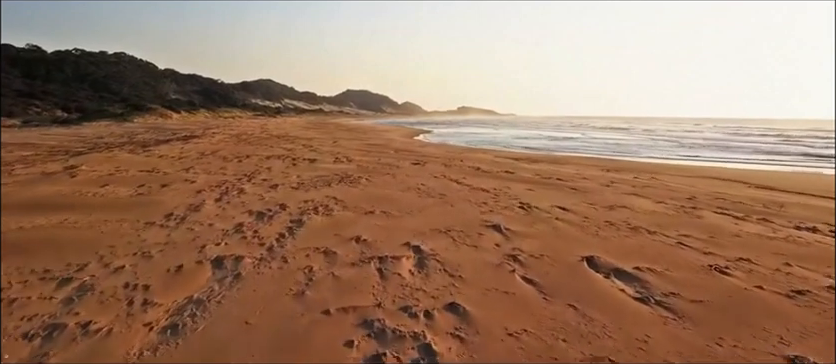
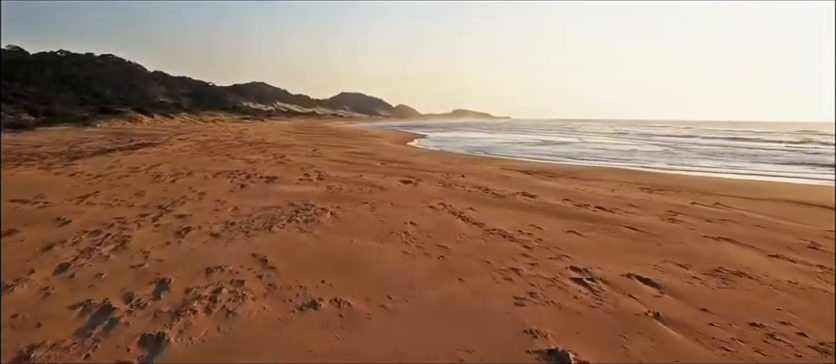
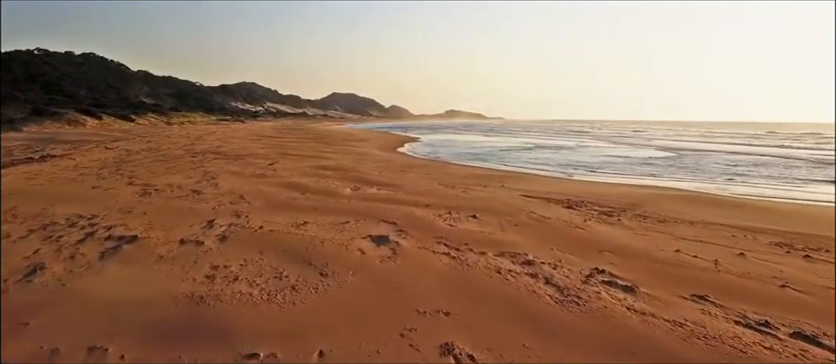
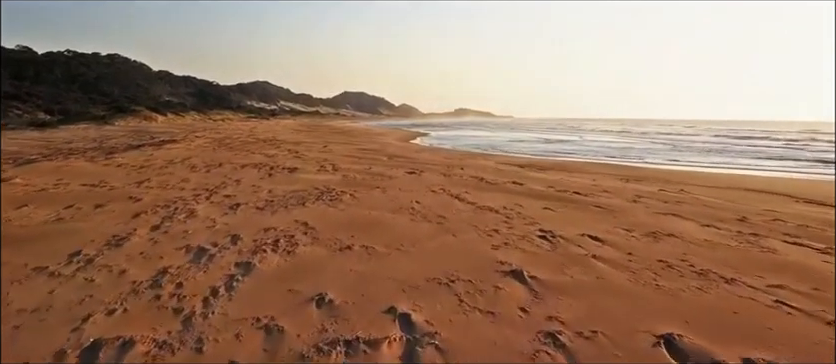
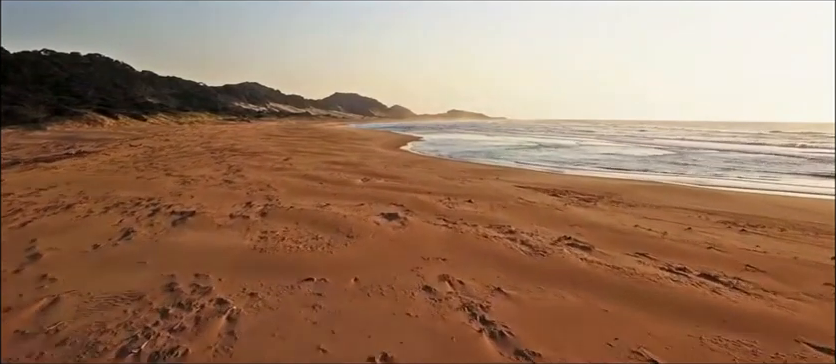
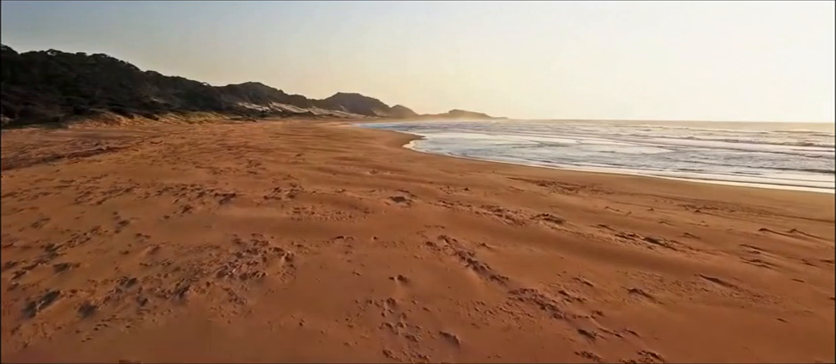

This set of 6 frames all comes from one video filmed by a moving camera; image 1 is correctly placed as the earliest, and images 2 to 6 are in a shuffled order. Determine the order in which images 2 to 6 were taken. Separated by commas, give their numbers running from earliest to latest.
4, 2, 6, 5, 3
